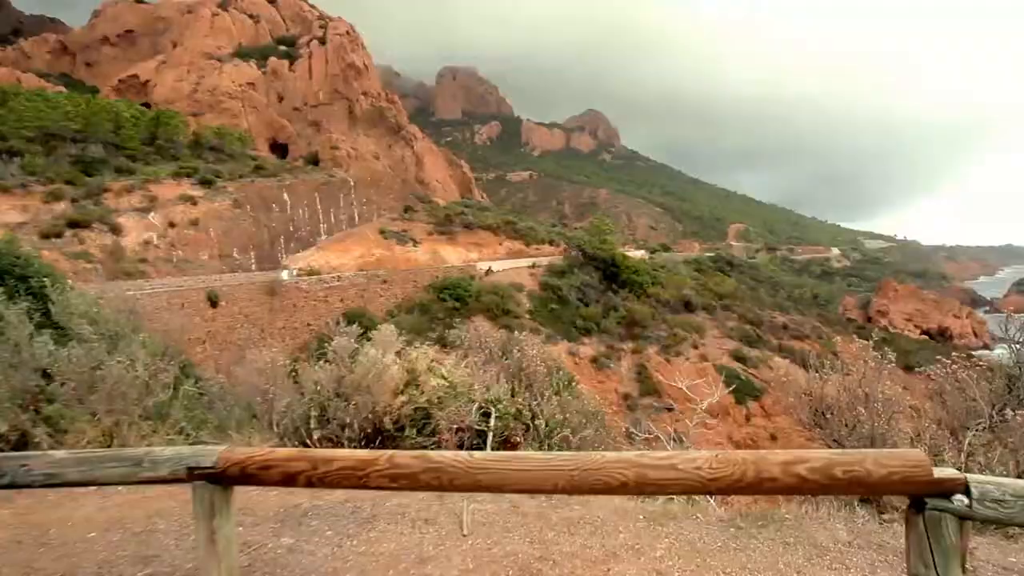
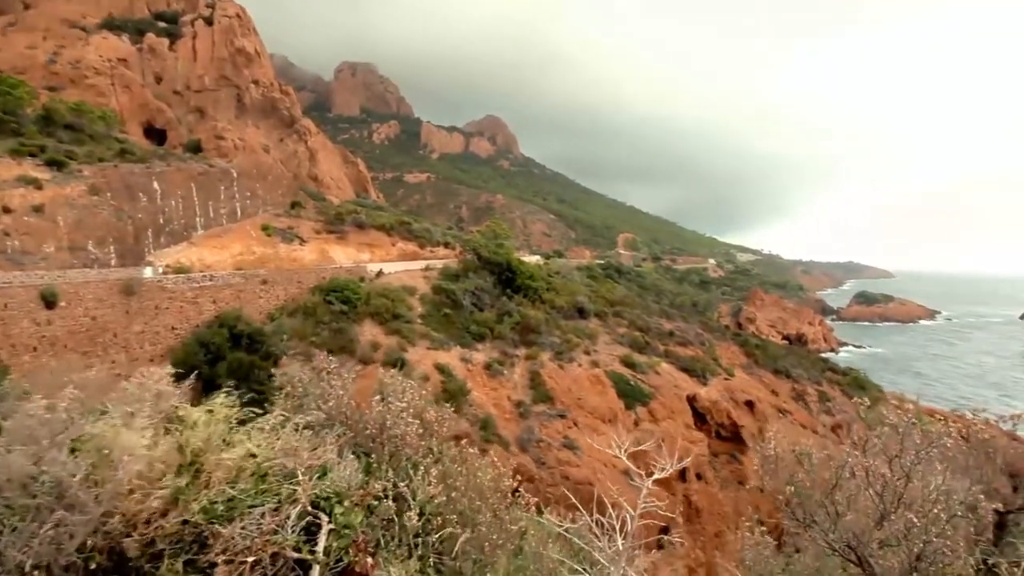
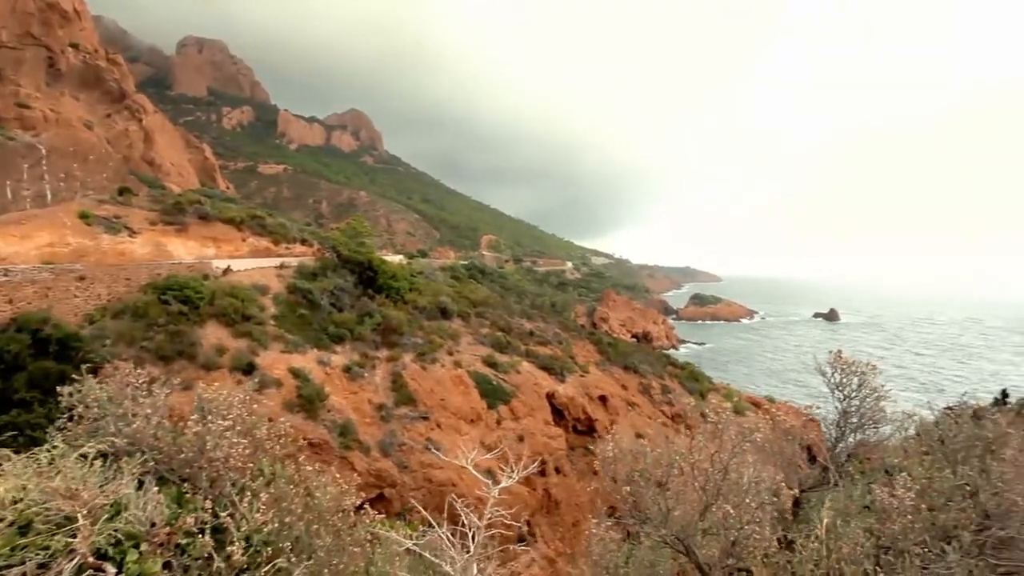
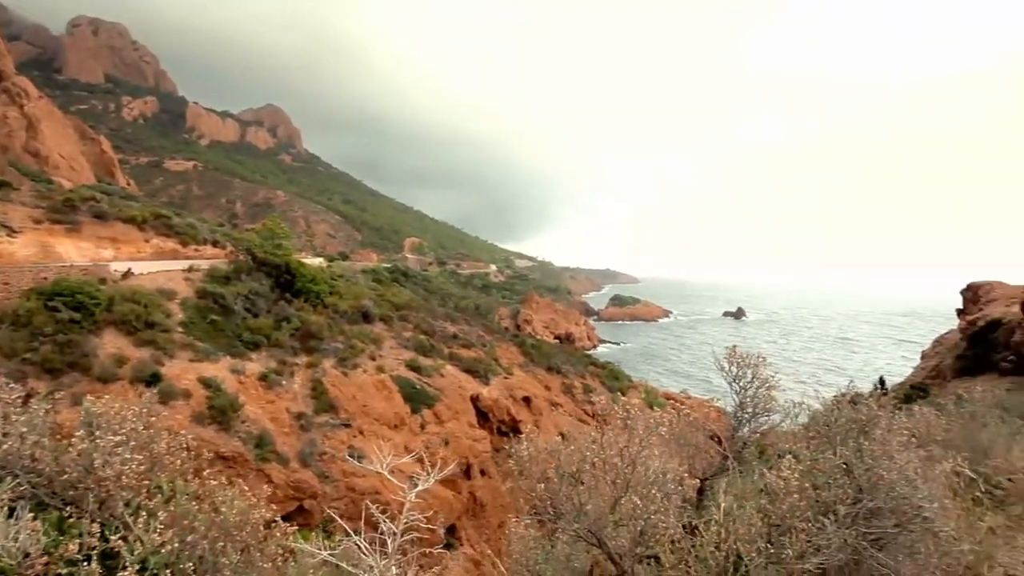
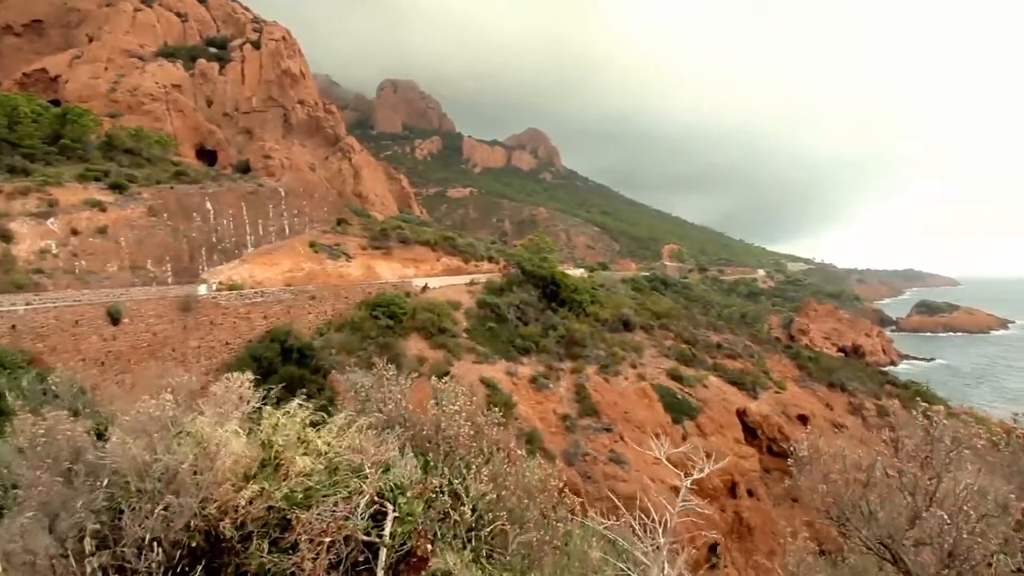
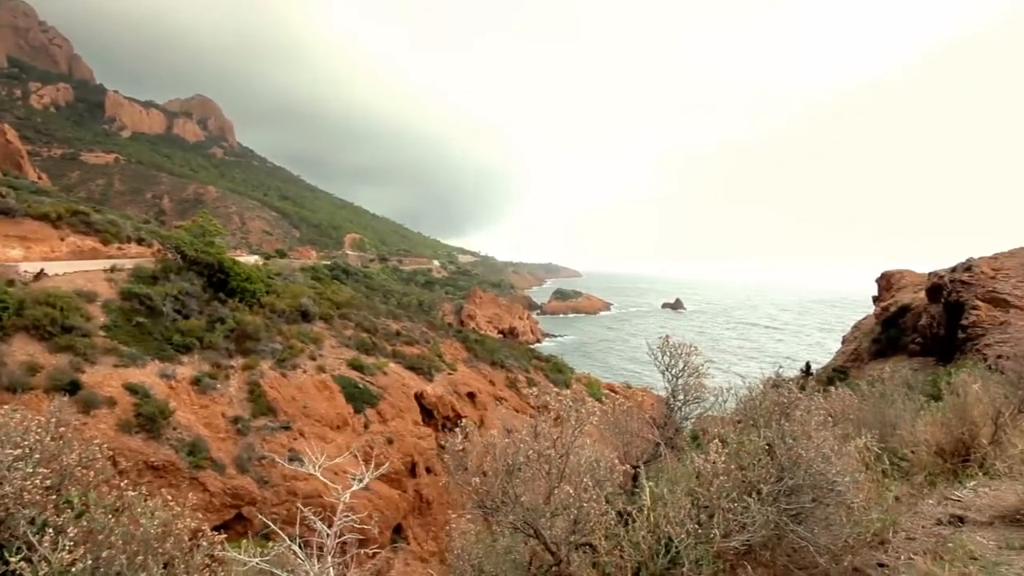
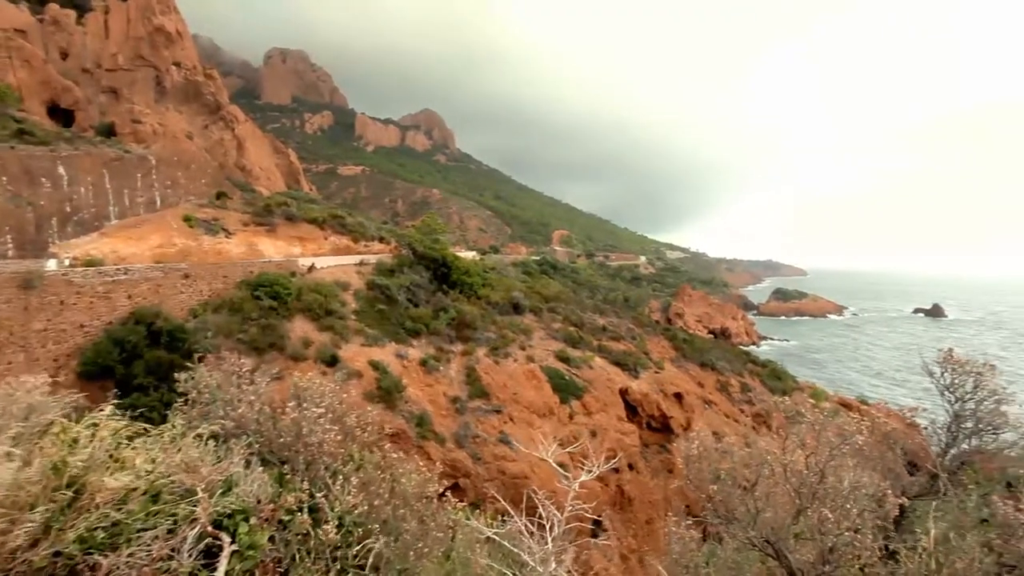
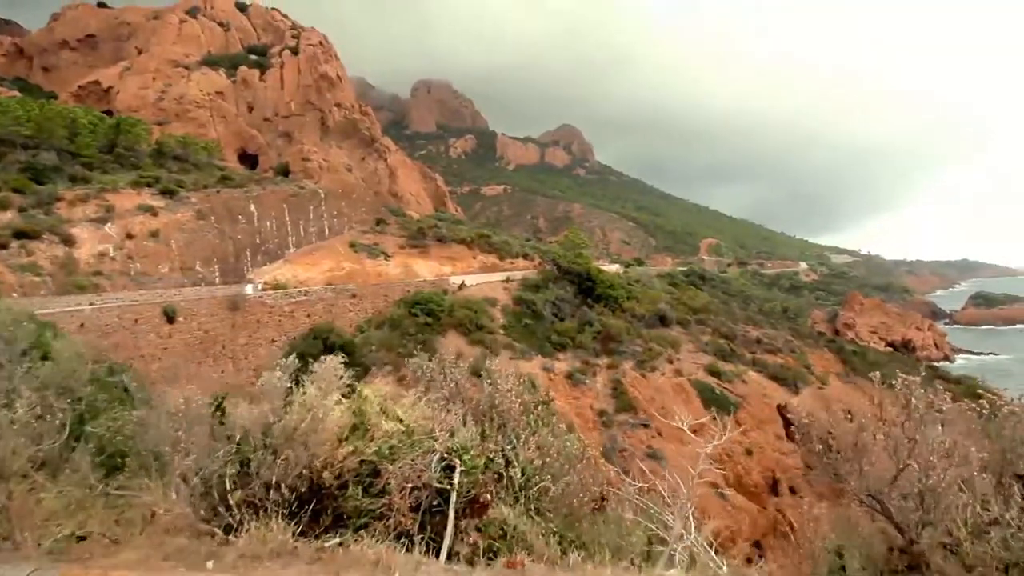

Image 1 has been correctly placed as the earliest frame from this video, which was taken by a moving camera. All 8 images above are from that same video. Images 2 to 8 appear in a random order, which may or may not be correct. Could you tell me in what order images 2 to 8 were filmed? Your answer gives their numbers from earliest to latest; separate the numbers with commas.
8, 5, 2, 7, 3, 4, 6
